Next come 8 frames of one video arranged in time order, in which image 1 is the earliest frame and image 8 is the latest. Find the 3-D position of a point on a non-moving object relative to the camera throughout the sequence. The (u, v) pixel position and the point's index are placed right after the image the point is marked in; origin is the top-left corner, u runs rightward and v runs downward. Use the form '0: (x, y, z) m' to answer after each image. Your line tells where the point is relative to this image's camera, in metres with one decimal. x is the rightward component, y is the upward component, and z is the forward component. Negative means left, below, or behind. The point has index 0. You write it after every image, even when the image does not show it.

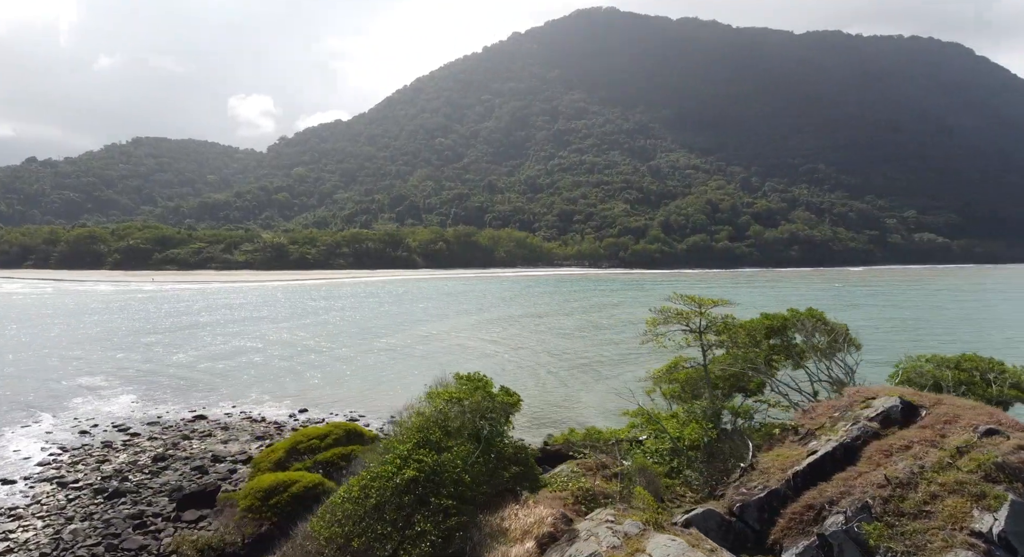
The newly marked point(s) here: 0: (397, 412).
0: (-2.7, -3.1, +16.8) m
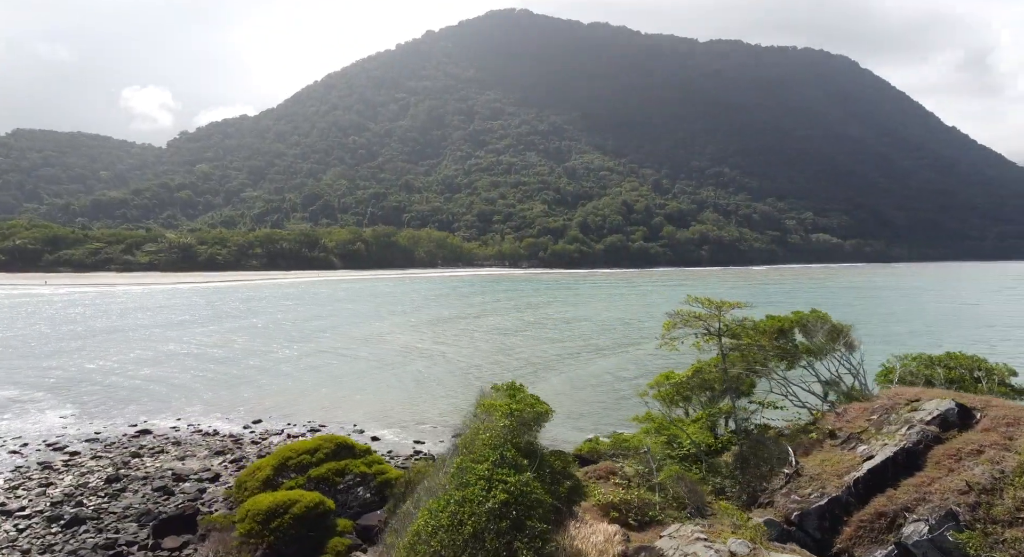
0: (-3.5, -3.2, +16.2) m
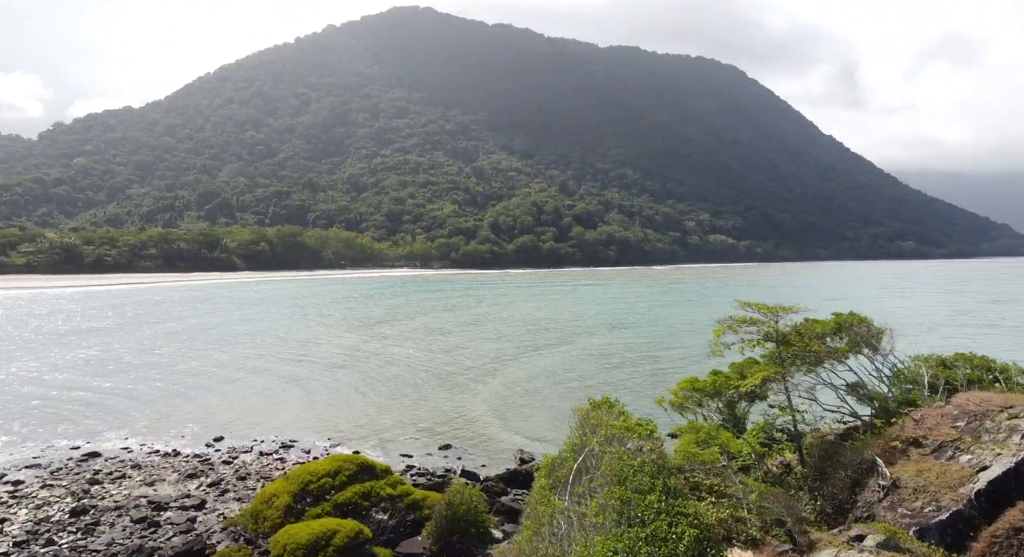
0: (-3.9, -3.3, +15.3) m
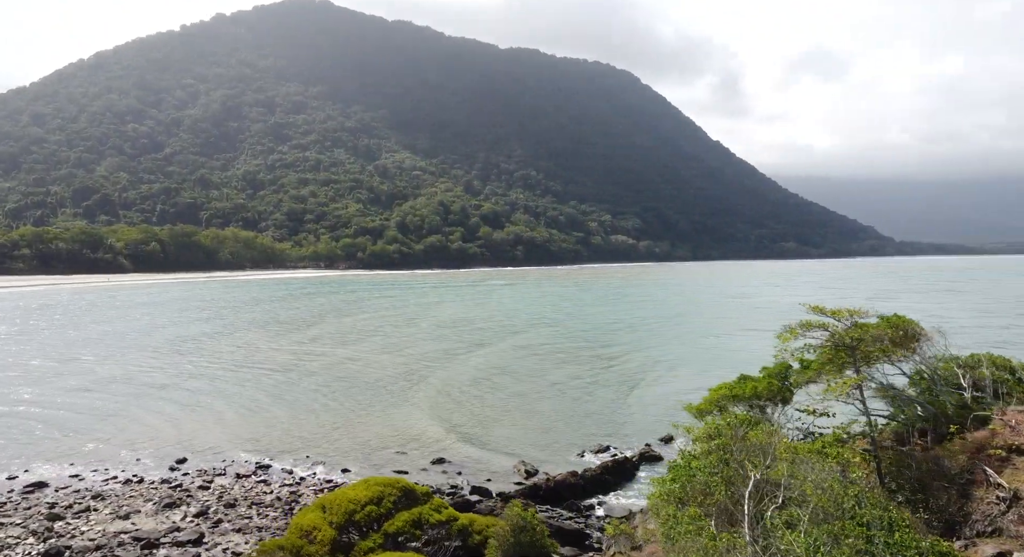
0: (-4.1, -3.4, +14.2) m
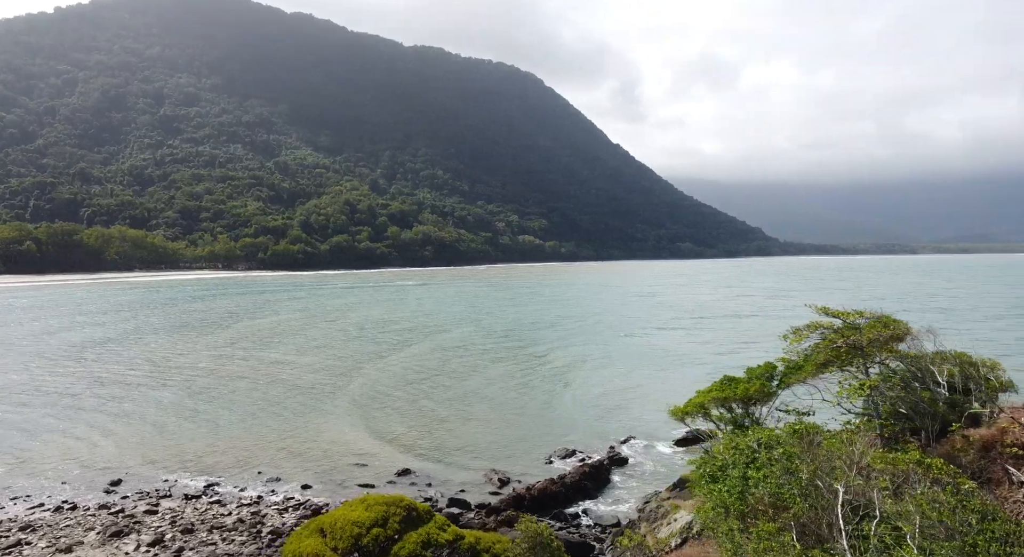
0: (-4.7, -3.4, +13.2) m
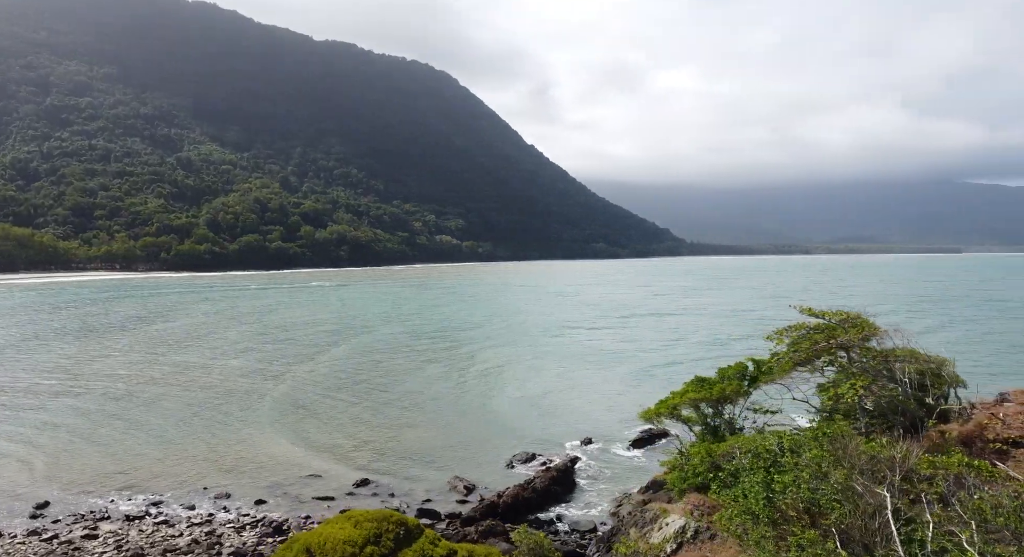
0: (-5.3, -3.4, +12.3) m
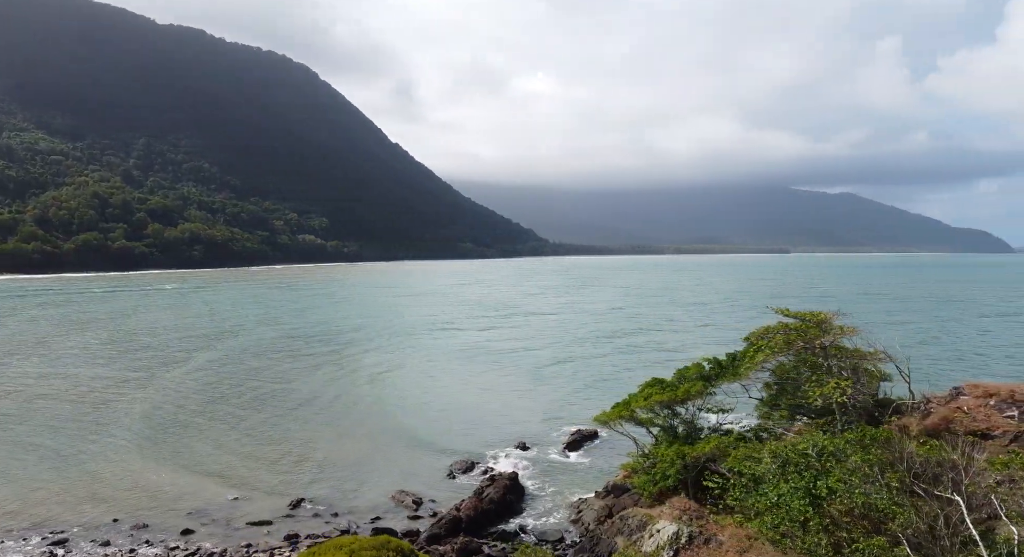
0: (-6.1, -3.5, +10.8) m
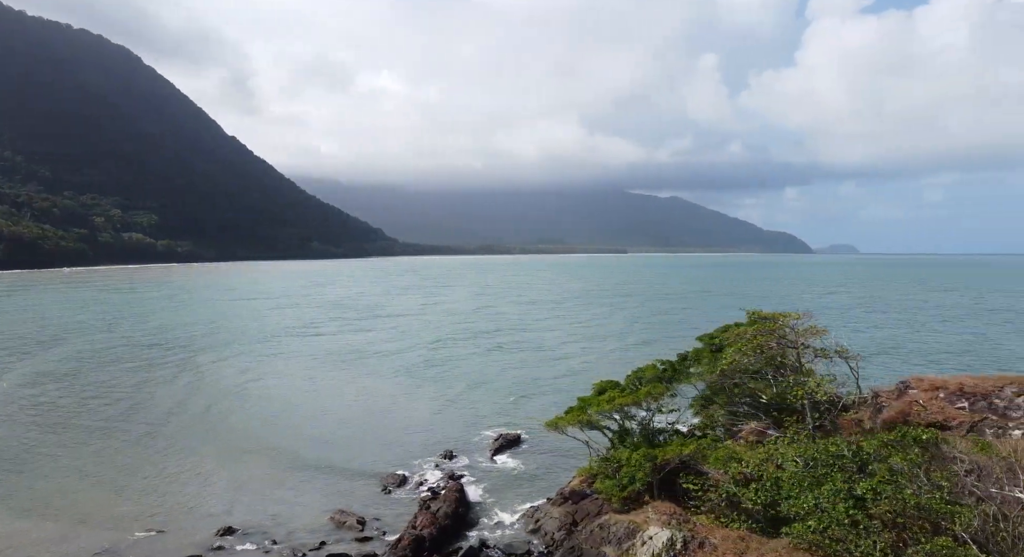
0: (-6.6, -3.6, +9.1) m
